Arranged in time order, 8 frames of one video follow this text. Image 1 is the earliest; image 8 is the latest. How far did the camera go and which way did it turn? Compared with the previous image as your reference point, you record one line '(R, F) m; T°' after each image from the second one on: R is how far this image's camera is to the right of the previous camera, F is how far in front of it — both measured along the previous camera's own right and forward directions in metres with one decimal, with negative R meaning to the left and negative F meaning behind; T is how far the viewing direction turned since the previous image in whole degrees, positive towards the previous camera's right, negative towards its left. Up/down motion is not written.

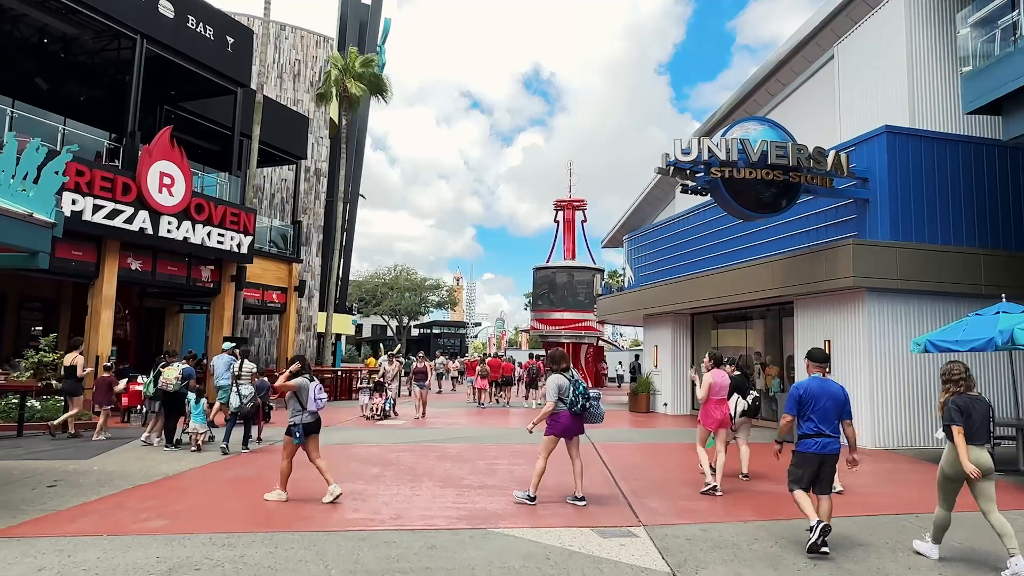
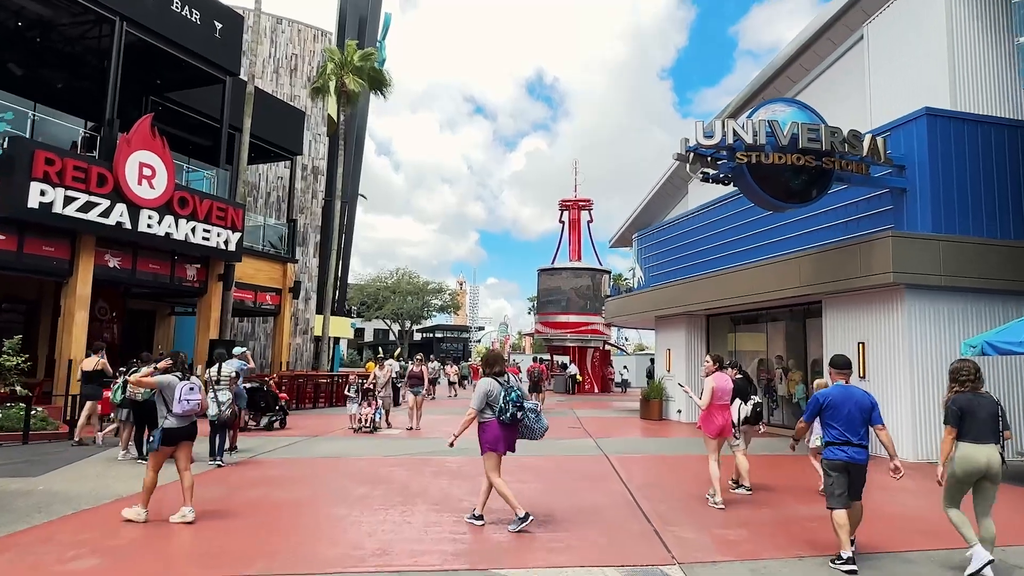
(0.0, +1.0) m; 0°
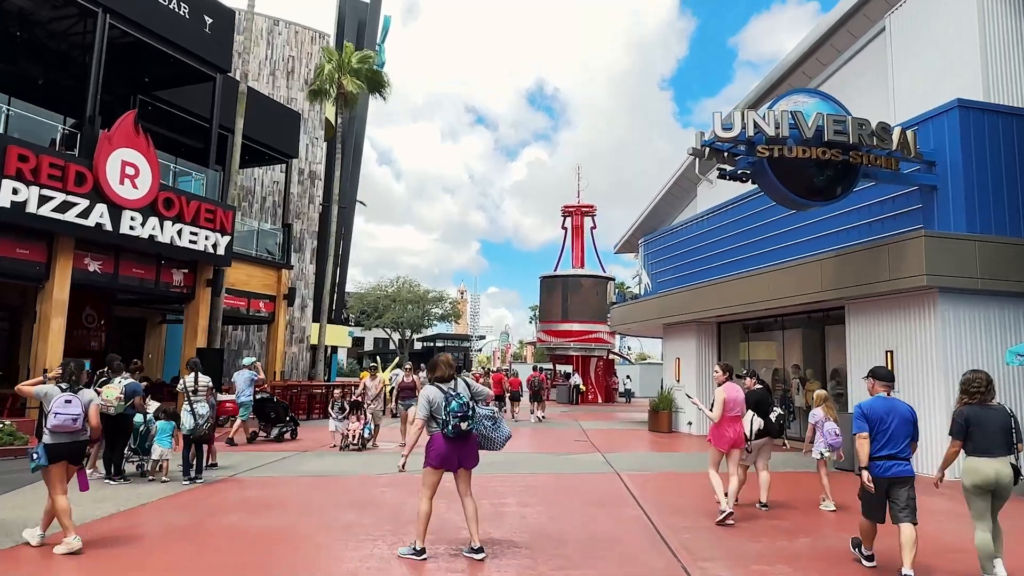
(0.0, +0.8) m; 0°
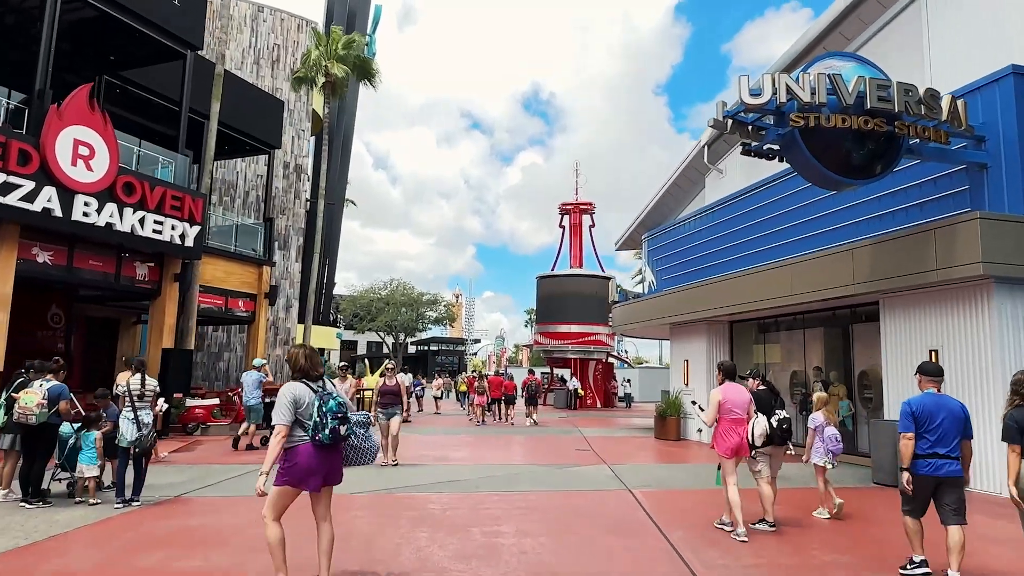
(0.0, +1.2) m; 0°
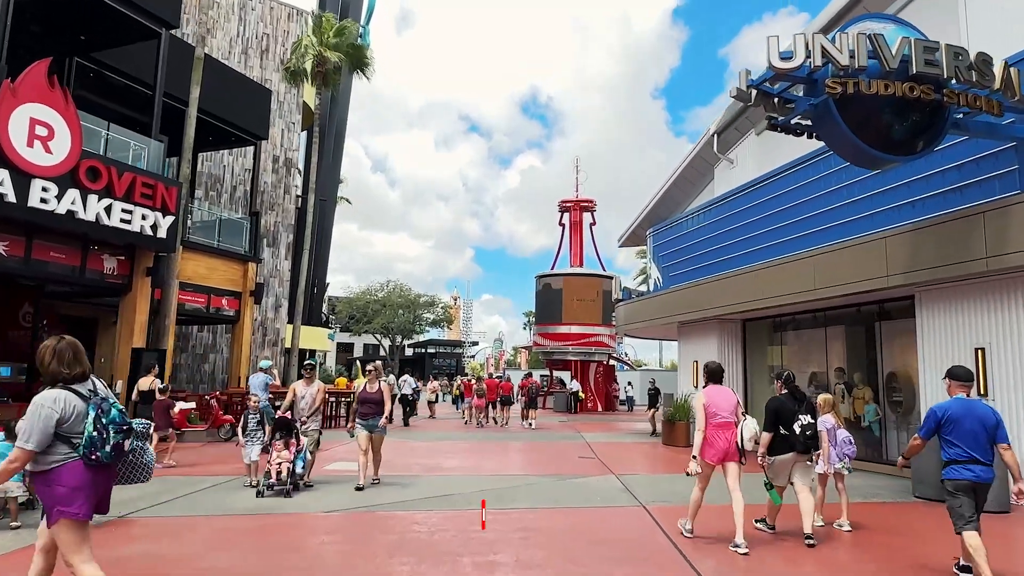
(0.0, +1.0) m; 0°
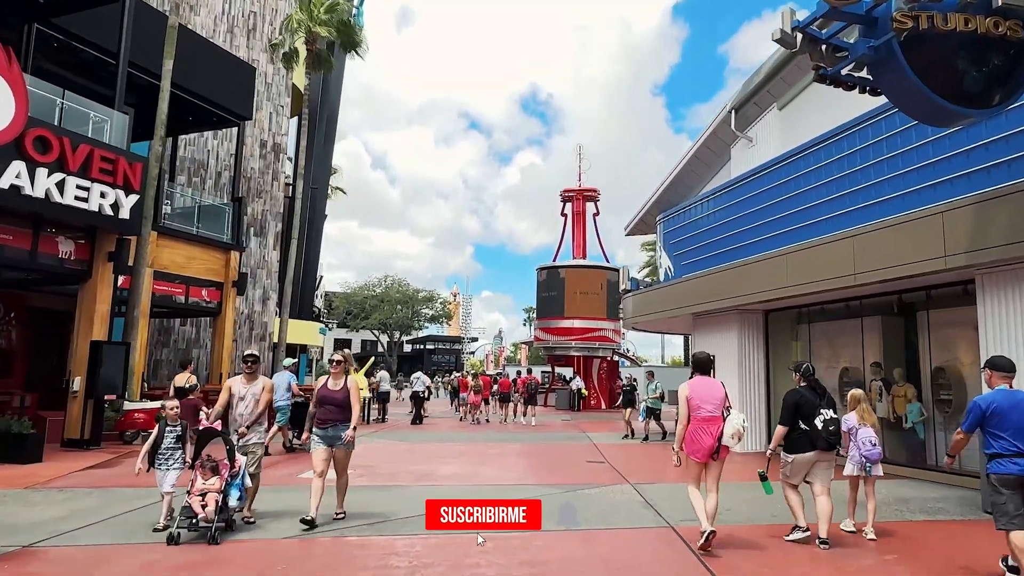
(0.0, +1.2) m; 0°
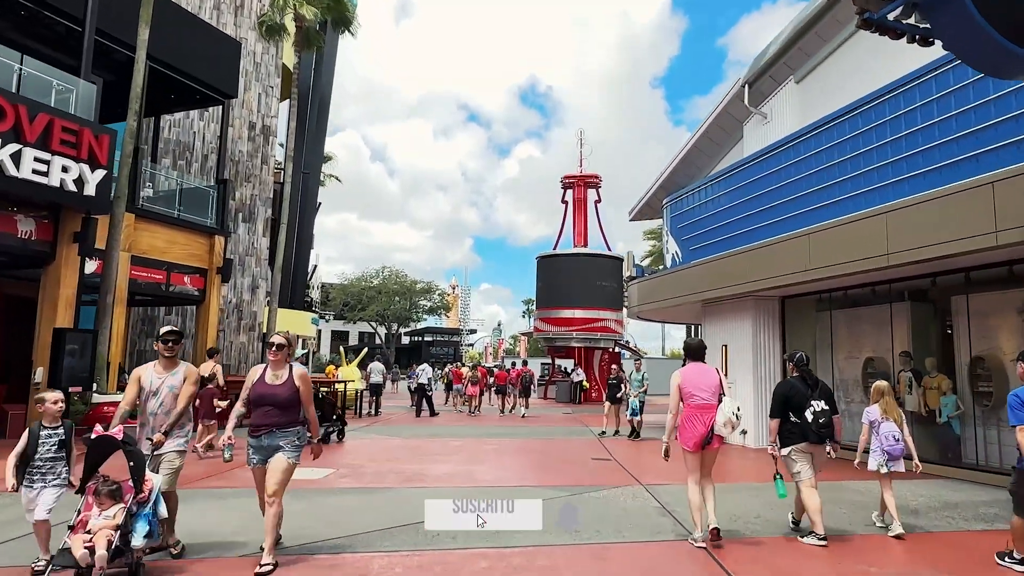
(0.0, +0.9) m; 0°
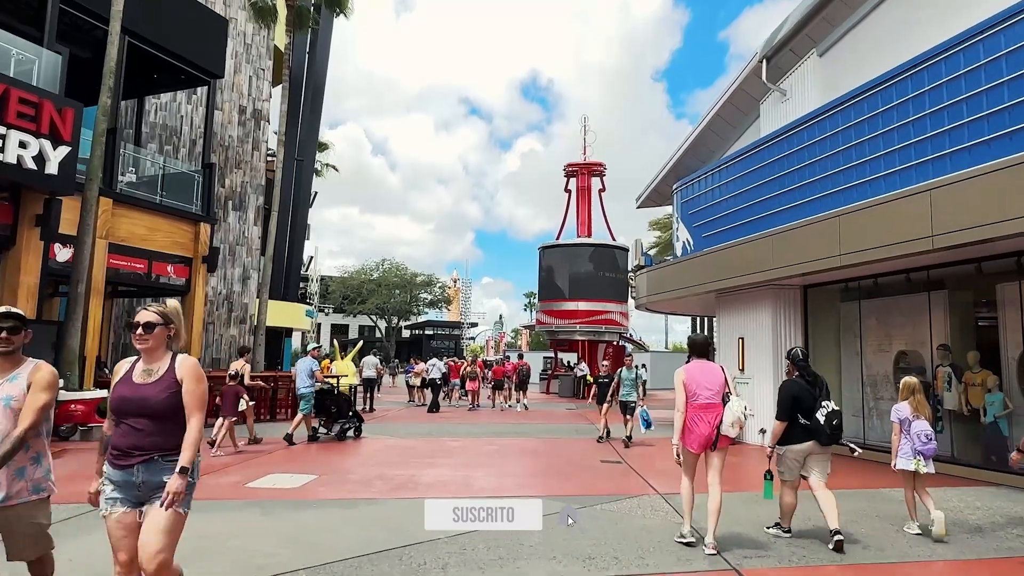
(0.0, +0.9) m; 0°
